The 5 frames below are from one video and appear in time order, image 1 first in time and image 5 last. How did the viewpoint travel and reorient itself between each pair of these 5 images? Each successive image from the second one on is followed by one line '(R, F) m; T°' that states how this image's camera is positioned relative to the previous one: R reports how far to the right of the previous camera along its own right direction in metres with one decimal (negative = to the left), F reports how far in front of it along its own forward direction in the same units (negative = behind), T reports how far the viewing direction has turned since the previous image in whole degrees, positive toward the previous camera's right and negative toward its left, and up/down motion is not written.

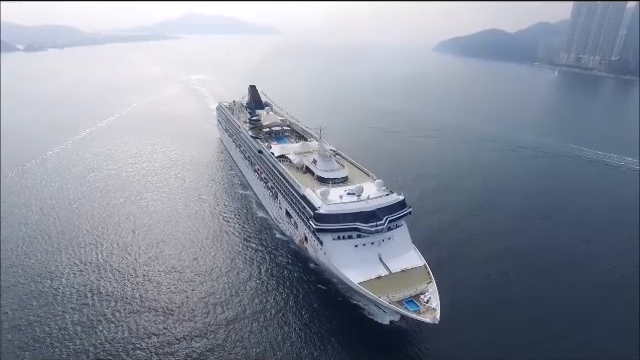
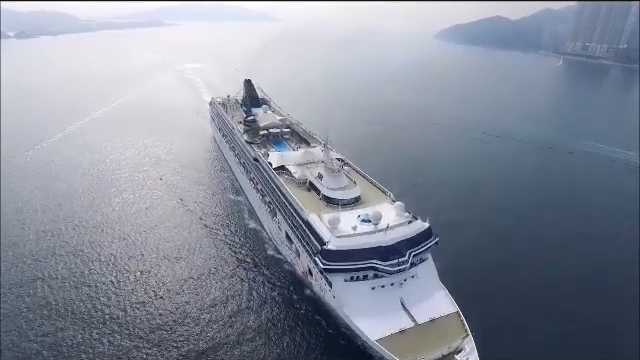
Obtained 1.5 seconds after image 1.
(-0.5, +6.1) m; 0°
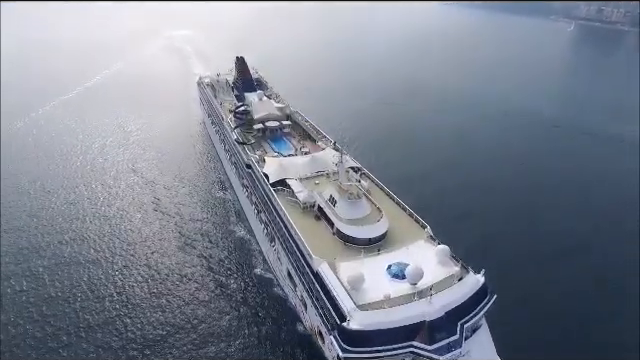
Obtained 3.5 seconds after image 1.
(-0.7, +7.9) m; 0°
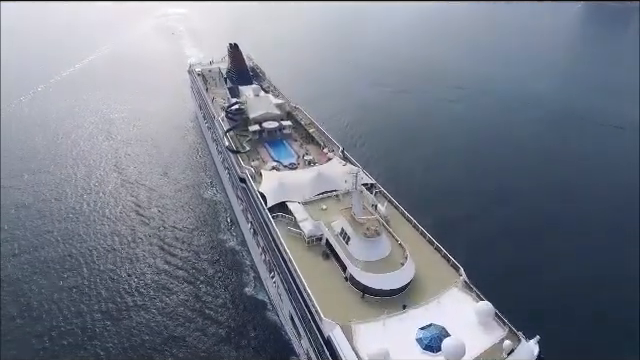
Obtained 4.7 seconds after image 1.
(-0.5, +4.5) m; 0°
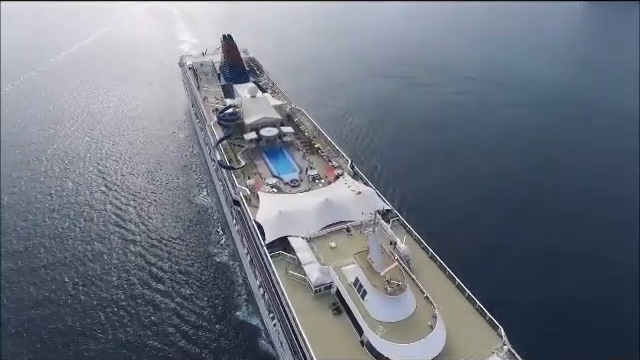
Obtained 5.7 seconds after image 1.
(-0.5, +3.6) m; 0°
